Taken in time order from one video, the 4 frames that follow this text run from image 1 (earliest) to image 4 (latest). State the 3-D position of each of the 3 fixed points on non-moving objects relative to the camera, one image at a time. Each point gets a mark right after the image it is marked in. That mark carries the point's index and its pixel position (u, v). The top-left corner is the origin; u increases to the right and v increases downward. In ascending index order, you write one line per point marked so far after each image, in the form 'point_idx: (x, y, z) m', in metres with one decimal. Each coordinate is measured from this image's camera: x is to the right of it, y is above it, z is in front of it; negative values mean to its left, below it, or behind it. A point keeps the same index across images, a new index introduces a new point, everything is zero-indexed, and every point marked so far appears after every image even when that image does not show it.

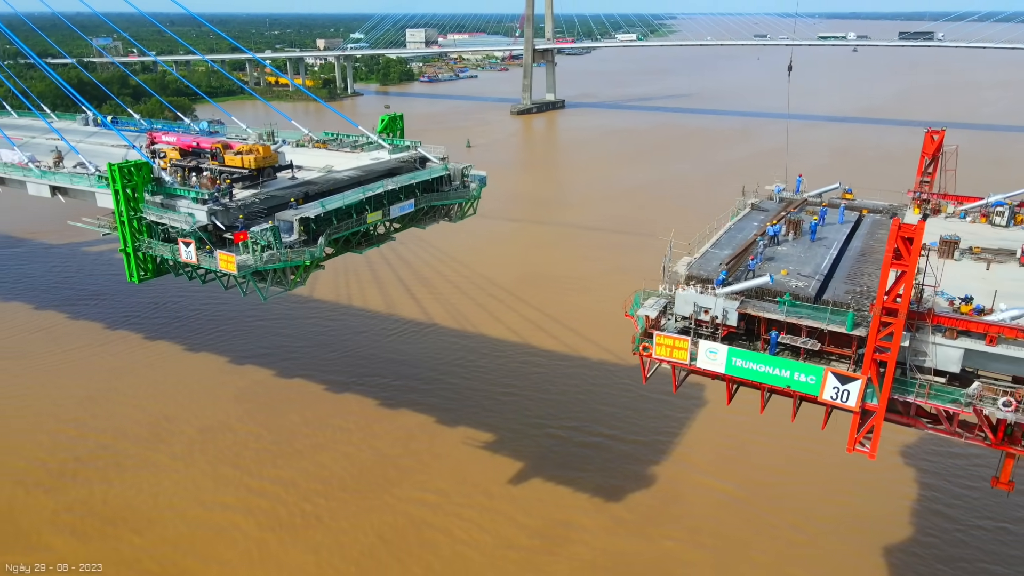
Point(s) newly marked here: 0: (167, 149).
0: (-7.5, +3.1, +15.6) m
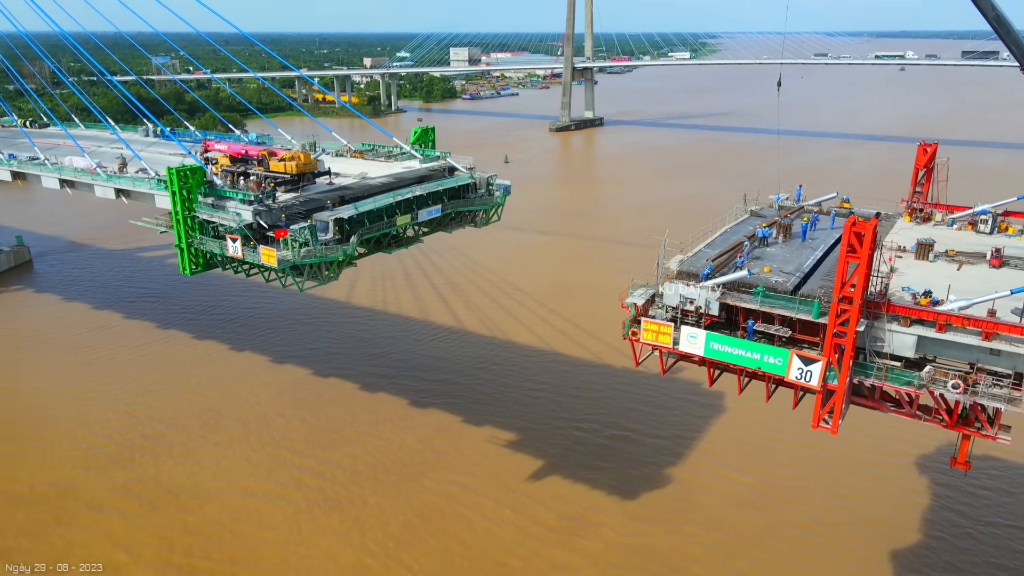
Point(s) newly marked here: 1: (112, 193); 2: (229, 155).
0: (-6.9, +3.1, +16.9) m
1: (-9.0, +2.2, +16.3) m
2: (-6.5, +3.1, +16.5) m
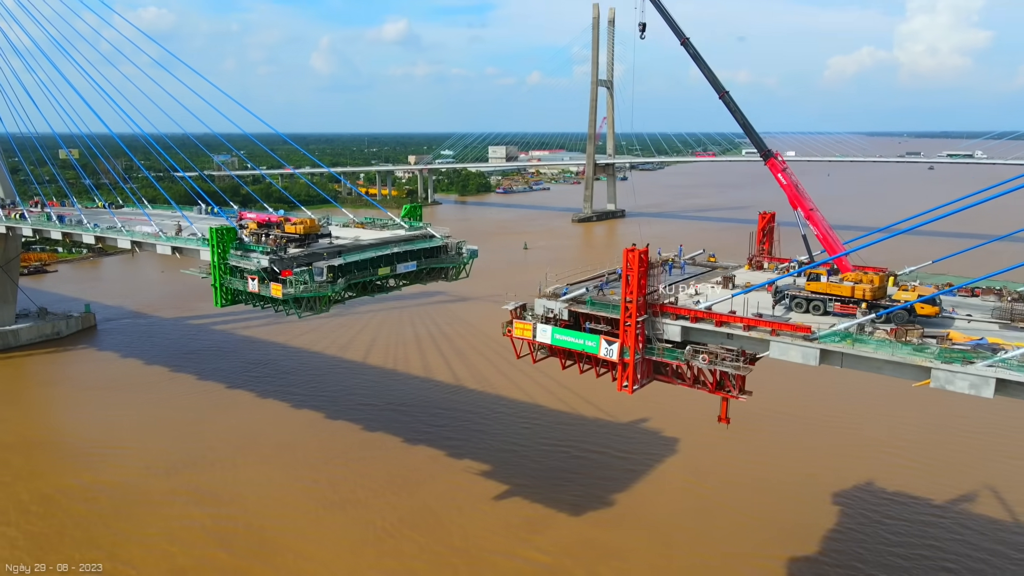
0: (-7.4, +1.7, +20.7) m
1: (-9.5, +0.9, +20.2) m
2: (-7.0, +1.7, +20.3) m
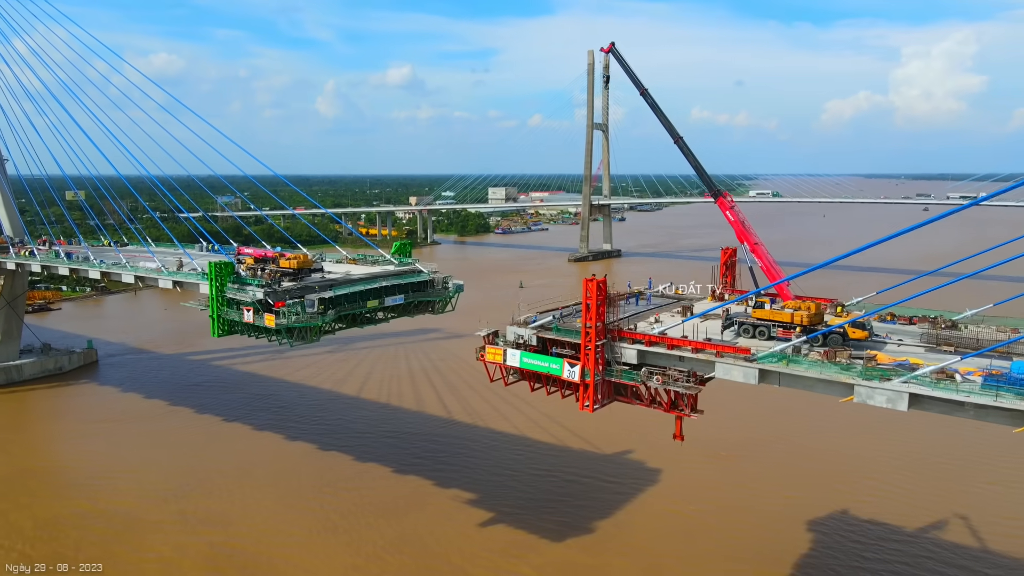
0: (-7.8, +0.7, +21.7) m
1: (-9.9, -0.1, +21.0) m
2: (-7.4, +0.7, +21.3) m
